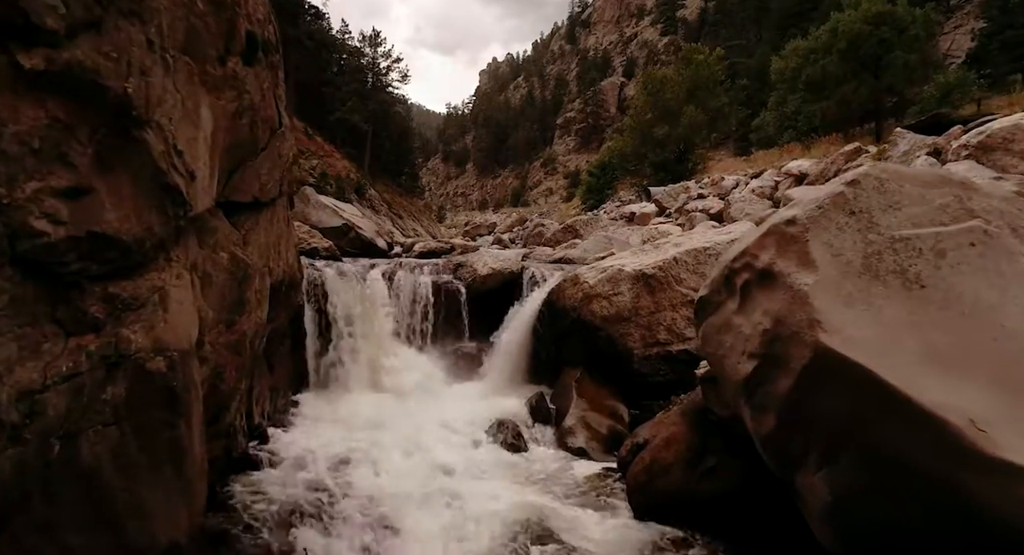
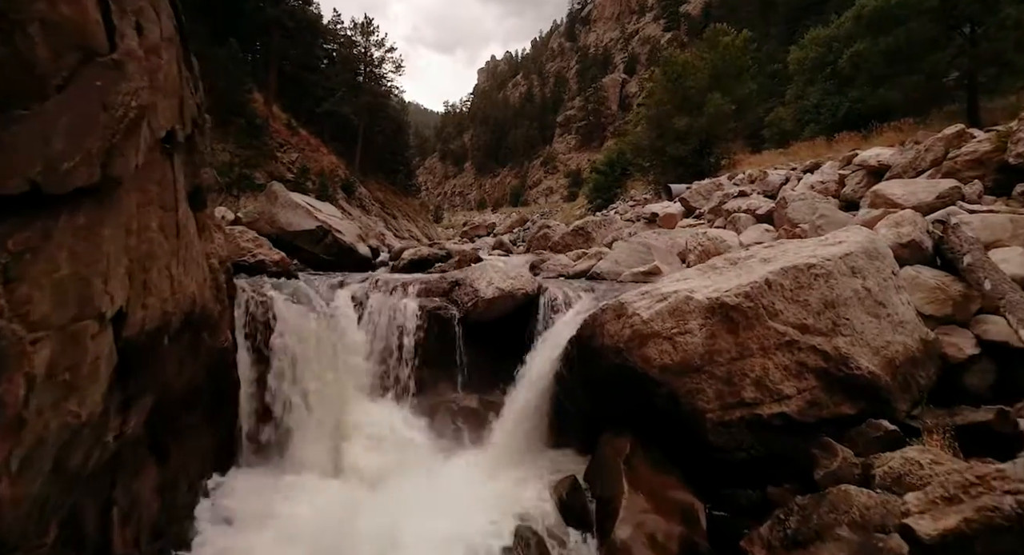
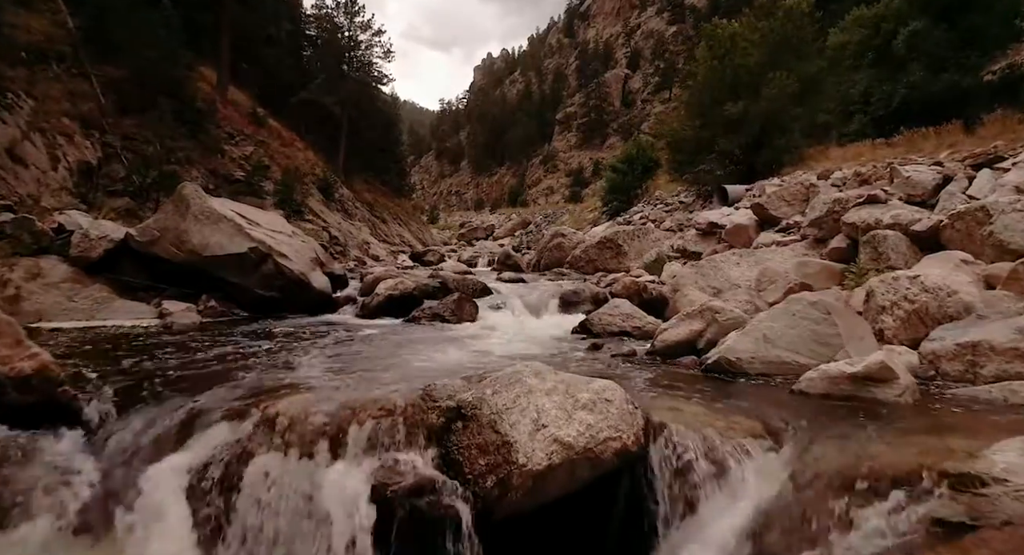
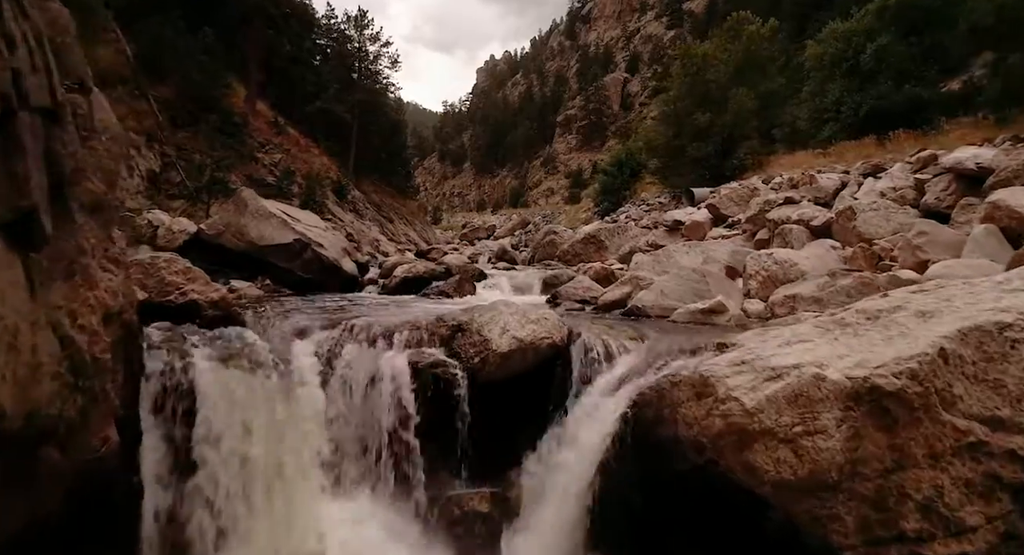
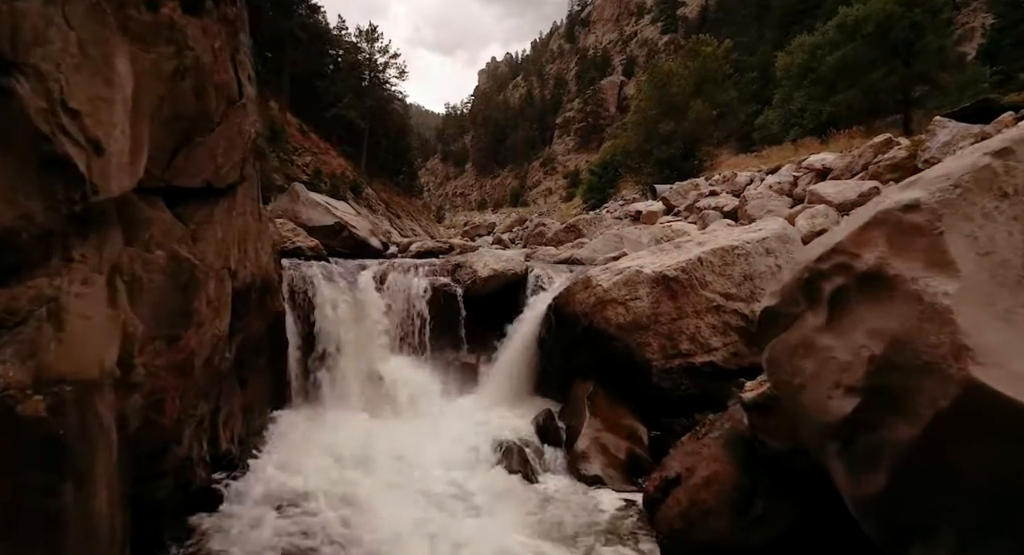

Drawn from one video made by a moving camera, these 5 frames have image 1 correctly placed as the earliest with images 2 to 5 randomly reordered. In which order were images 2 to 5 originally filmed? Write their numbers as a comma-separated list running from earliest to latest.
5, 2, 4, 3
